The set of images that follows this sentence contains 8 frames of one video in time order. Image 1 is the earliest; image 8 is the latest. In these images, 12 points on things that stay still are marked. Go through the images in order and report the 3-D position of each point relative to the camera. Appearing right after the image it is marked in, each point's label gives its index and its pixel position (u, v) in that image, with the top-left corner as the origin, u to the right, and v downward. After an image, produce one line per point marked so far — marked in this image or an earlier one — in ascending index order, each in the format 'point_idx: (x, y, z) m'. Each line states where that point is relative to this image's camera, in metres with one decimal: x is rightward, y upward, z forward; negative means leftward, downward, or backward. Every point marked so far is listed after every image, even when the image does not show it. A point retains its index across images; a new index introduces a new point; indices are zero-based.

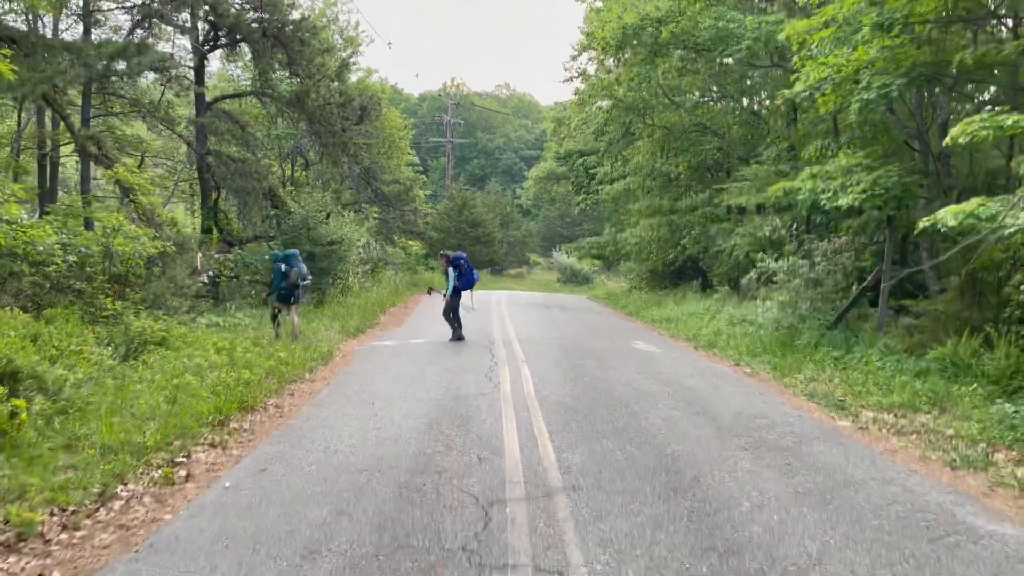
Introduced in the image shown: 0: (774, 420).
0: (+2.5, -1.3, +8.0) m
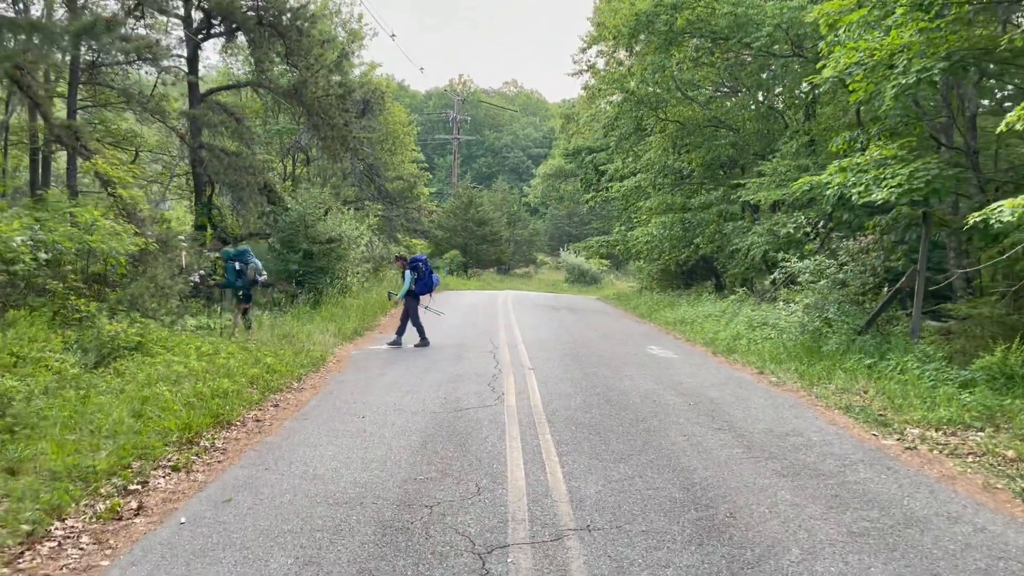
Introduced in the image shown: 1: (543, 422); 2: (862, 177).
0: (+2.5, -1.3, +7.1) m
1: (+0.3, -1.2, +7.2) m
2: (+4.6, +1.5, +11.1) m
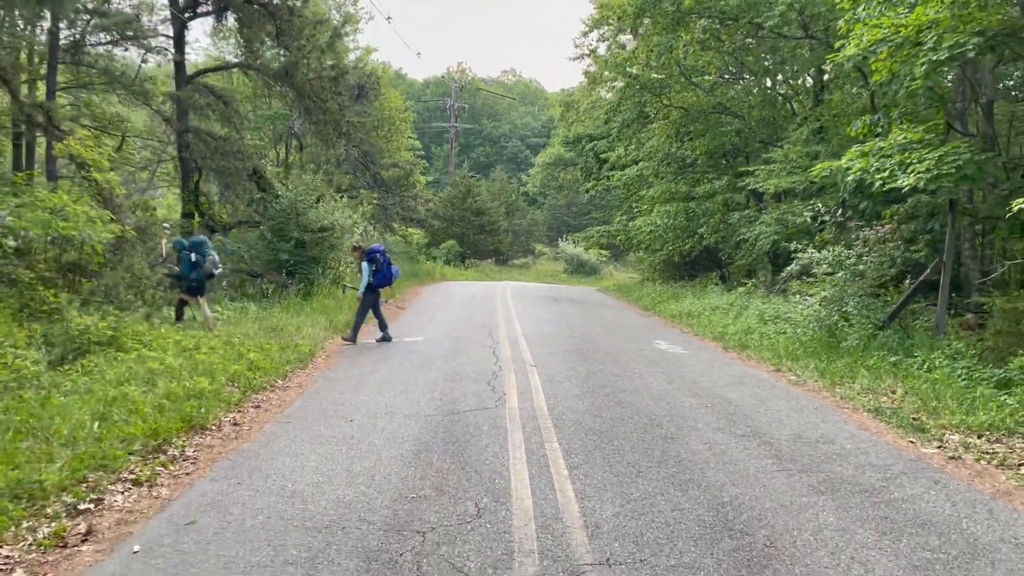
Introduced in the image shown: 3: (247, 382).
0: (+2.5, -1.2, +6.5) m
1: (+0.3, -1.1, +6.5) m
2: (+4.6, +1.6, +10.4) m
3: (-2.7, -1.0, +8.5) m
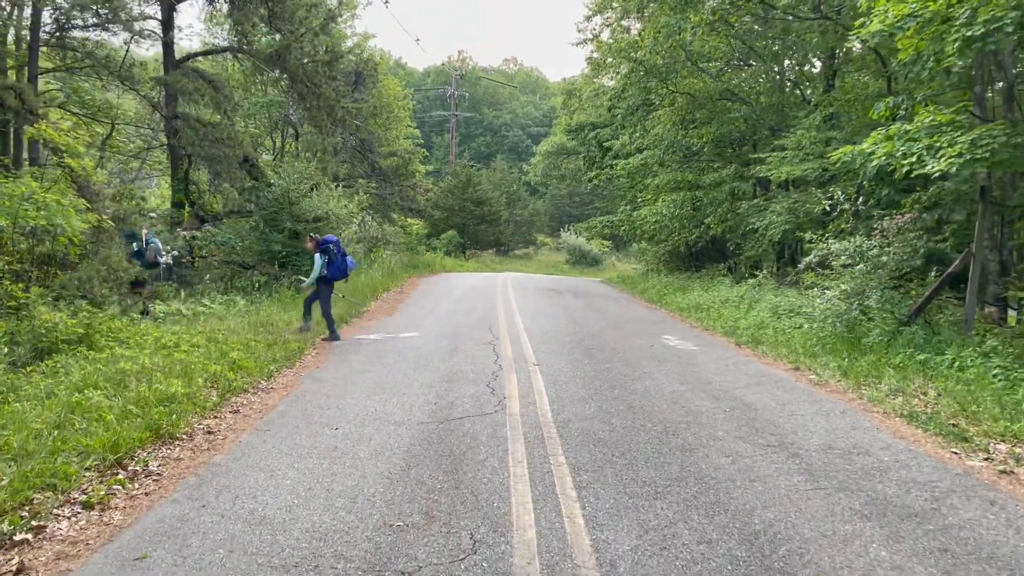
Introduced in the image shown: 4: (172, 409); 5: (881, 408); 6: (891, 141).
0: (+2.6, -1.2, +5.8) m
1: (+0.3, -1.1, +5.9) m
2: (+4.6, +1.6, +9.7) m
3: (-2.7, -0.9, +7.8) m
4: (-2.7, -1.0, +6.7) m
5: (+3.4, -1.1, +7.7) m
6: (+4.6, +1.8, +10.2) m
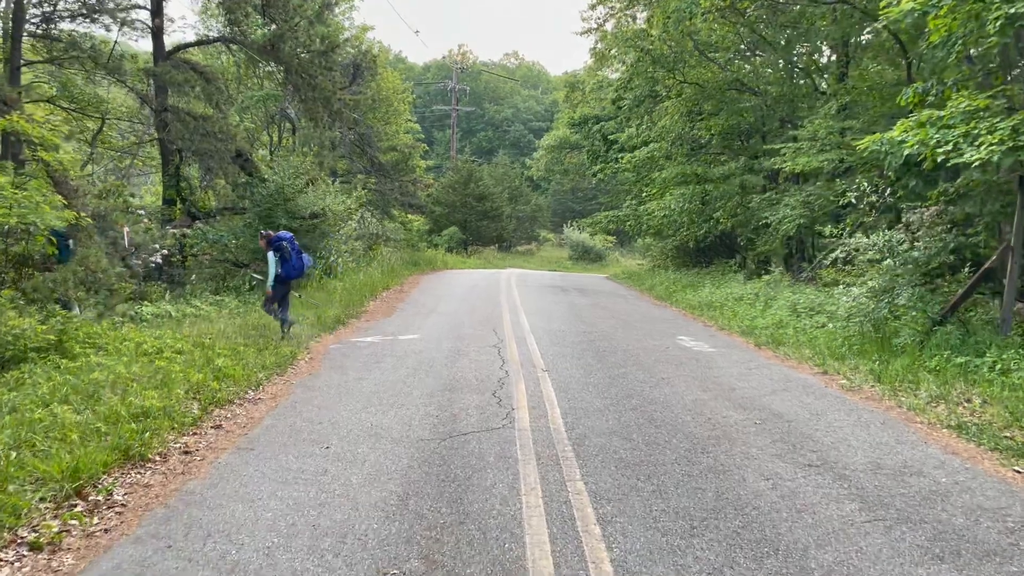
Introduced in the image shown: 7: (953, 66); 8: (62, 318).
0: (+2.6, -1.2, +5.2) m
1: (+0.4, -1.1, +5.3) m
2: (+4.7, +1.7, +9.1) m
3: (-2.6, -0.9, +7.2) m
4: (-2.6, -1.0, +6.0) m
5: (+3.4, -1.1, +7.0) m
6: (+4.7, +1.8, +9.5) m
7: (+5.8, +2.9, +11.0) m
8: (-4.6, -0.3, +8.6) m
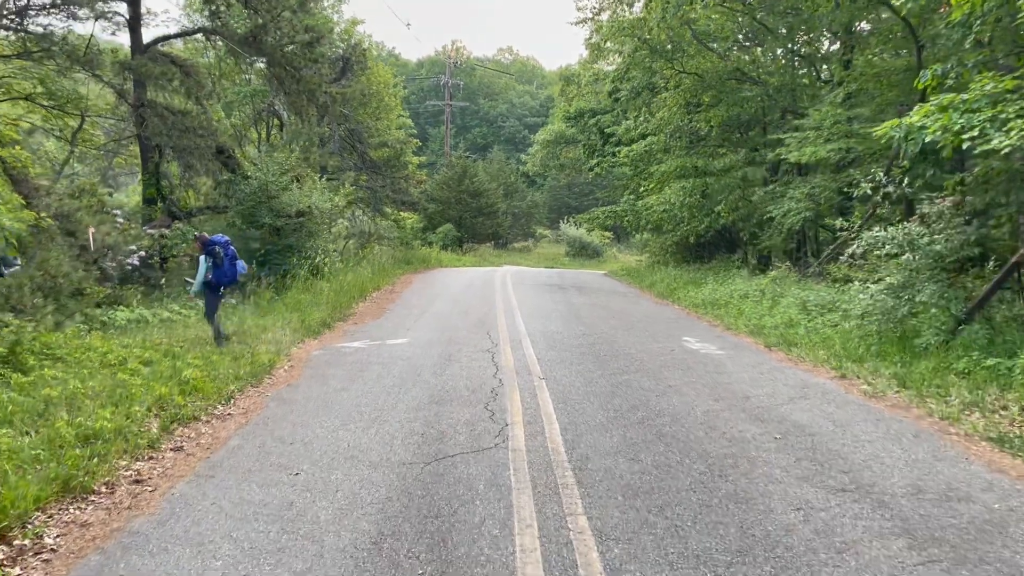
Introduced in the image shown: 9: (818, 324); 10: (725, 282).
0: (+2.6, -1.2, +4.5) m
1: (+0.3, -1.1, +4.6) m
2: (+4.6, +1.7, +8.4) m
3: (-2.6, -1.0, +6.6) m
4: (-2.7, -1.0, +5.4) m
5: (+3.4, -1.1, +6.4) m
6: (+4.6, +1.9, +8.9) m
7: (+5.7, +3.0, +10.3) m
8: (-4.7, -0.4, +8.0) m
9: (+4.0, -0.4, +11.0) m
10: (+4.3, +0.1, +17.1) m
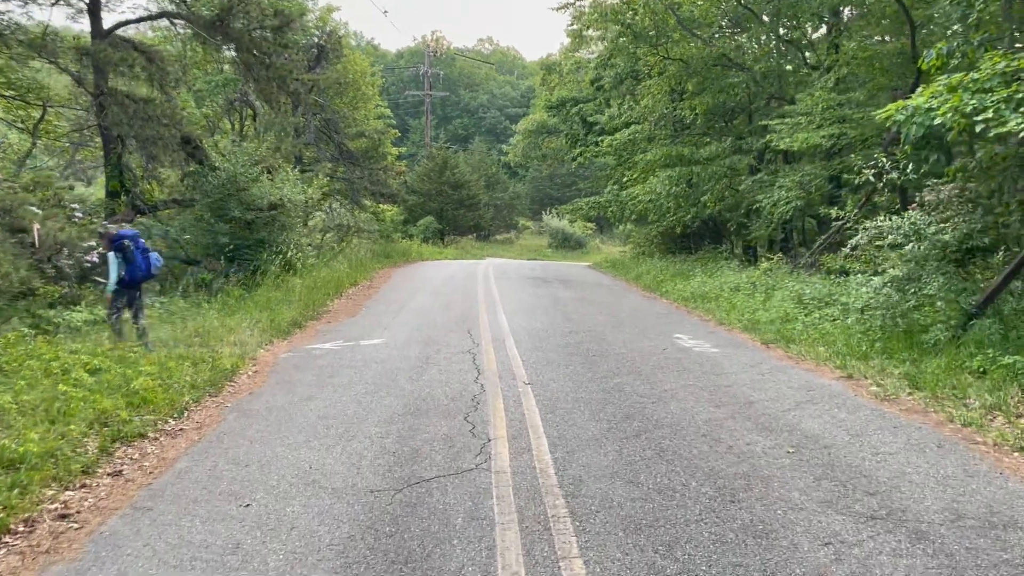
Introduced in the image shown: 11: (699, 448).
0: (+2.5, -1.2, +4.0) m
1: (+0.2, -1.1, +4.0) m
2: (+4.4, +1.8, +7.9) m
3: (-2.8, -1.0, +5.9) m
4: (-2.8, -1.1, +4.7) m
5: (+3.3, -1.0, +5.8) m
6: (+4.4, +1.9, +8.3) m
7: (+5.4, +3.1, +9.8) m
8: (-4.8, -0.4, +7.2) m
9: (+3.8, -0.4, +10.5) m
10: (+4.0, +0.3, +16.6) m
11: (+1.2, -1.0, +5.3) m
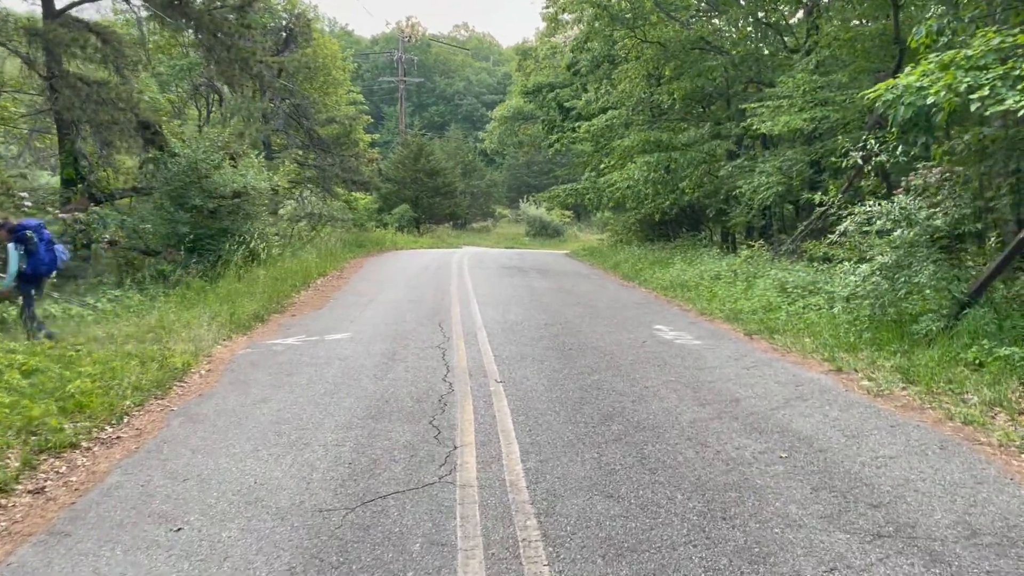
0: (+2.4, -1.1, +3.6) m
1: (+0.1, -1.1, +3.5) m
2: (+4.2, +1.9, +7.5) m
3: (-3.0, -1.0, +5.3) m
4: (-2.9, -1.1, +4.1) m
5: (+3.1, -0.9, +5.4) m
6: (+4.1, +2.1, +7.9) m
7: (+5.1, +3.2, +9.4) m
8: (-5.1, -0.3, +6.6) m
9: (+3.5, -0.2, +10.1) m
10: (+3.5, +0.5, +16.2) m
11: (+1.0, -0.9, +4.8) m
